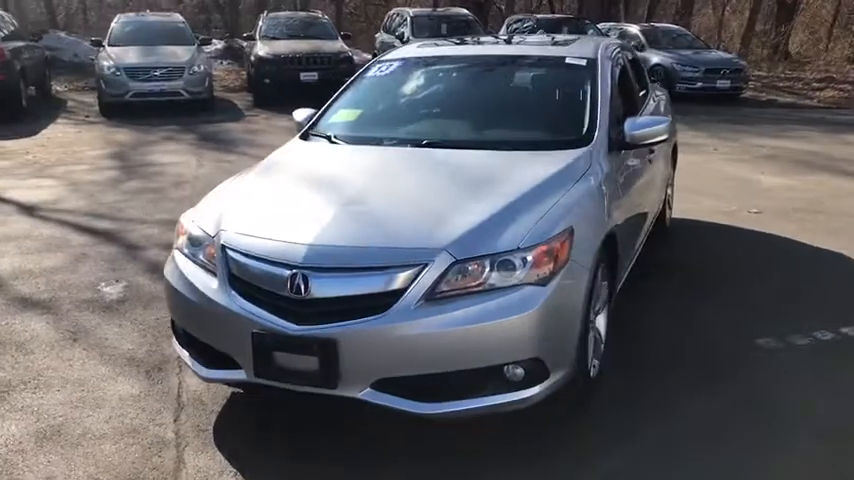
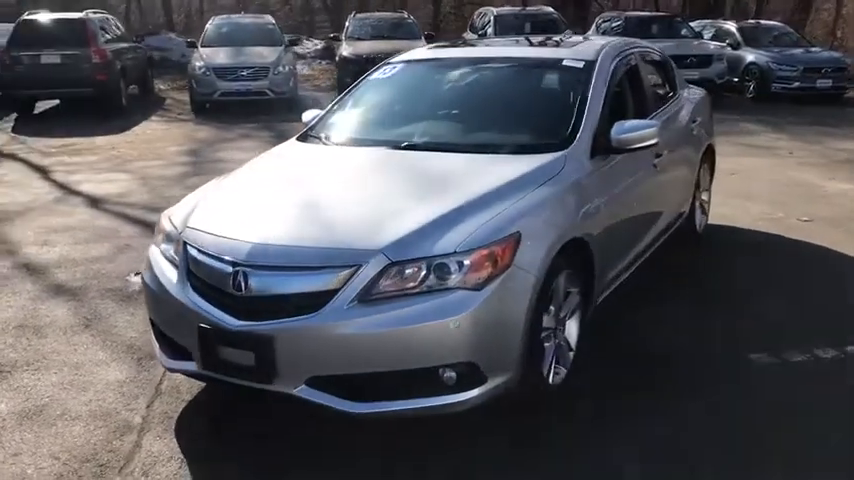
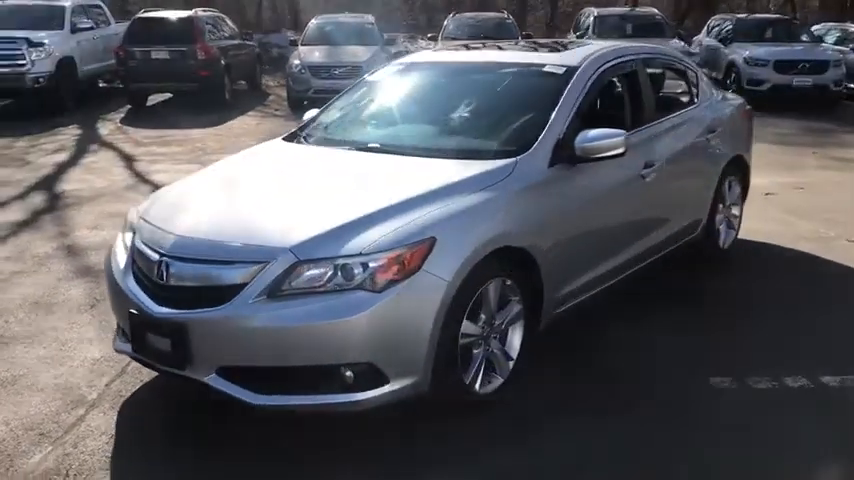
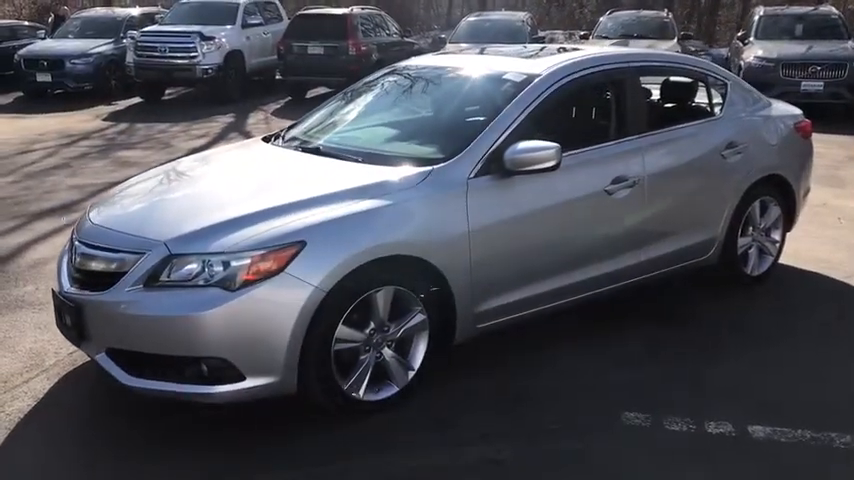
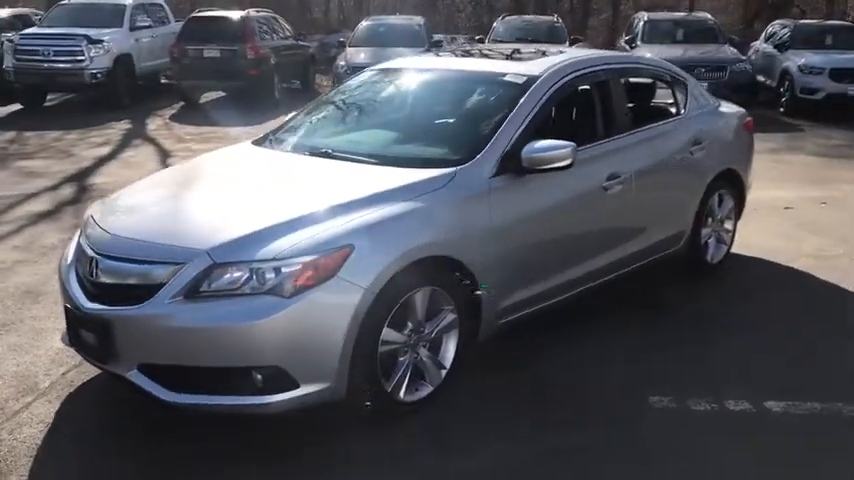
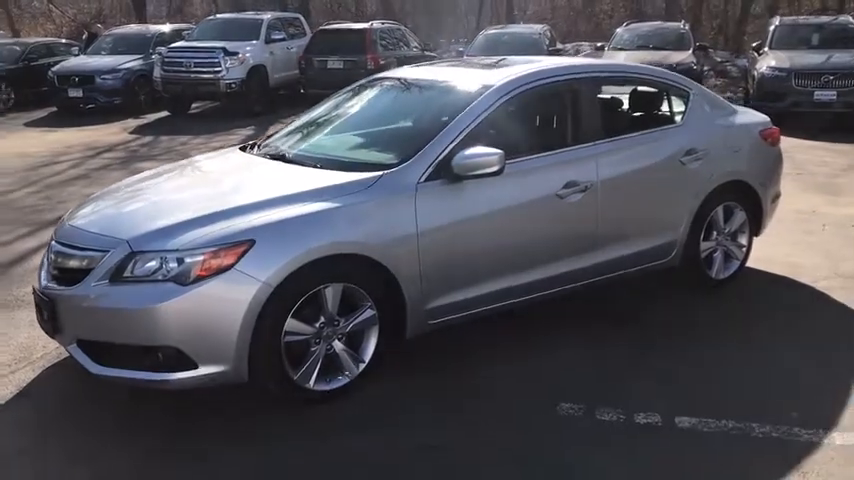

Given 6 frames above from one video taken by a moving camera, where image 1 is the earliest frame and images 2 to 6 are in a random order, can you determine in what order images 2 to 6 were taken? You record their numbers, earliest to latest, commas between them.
2, 3, 5, 4, 6
